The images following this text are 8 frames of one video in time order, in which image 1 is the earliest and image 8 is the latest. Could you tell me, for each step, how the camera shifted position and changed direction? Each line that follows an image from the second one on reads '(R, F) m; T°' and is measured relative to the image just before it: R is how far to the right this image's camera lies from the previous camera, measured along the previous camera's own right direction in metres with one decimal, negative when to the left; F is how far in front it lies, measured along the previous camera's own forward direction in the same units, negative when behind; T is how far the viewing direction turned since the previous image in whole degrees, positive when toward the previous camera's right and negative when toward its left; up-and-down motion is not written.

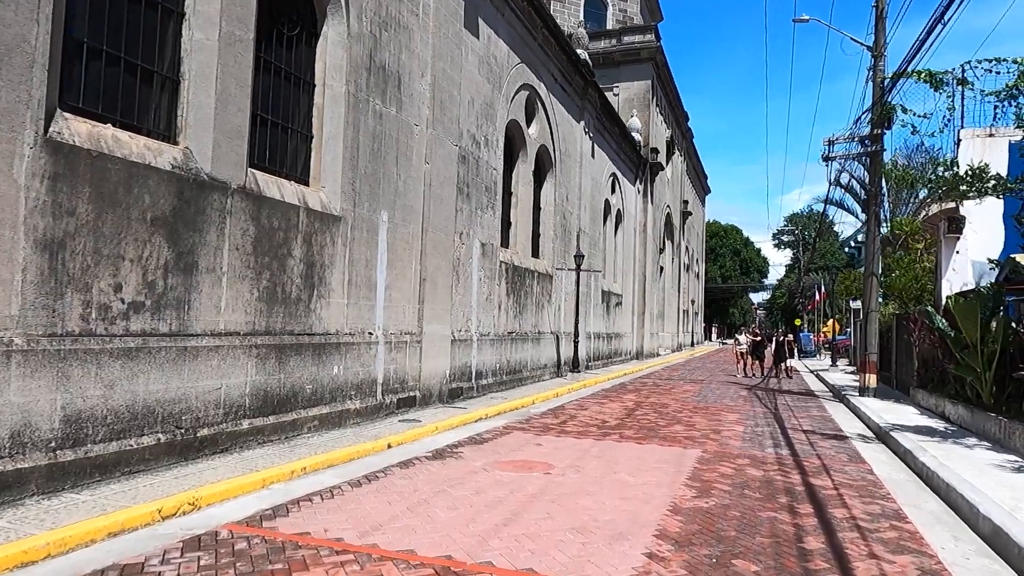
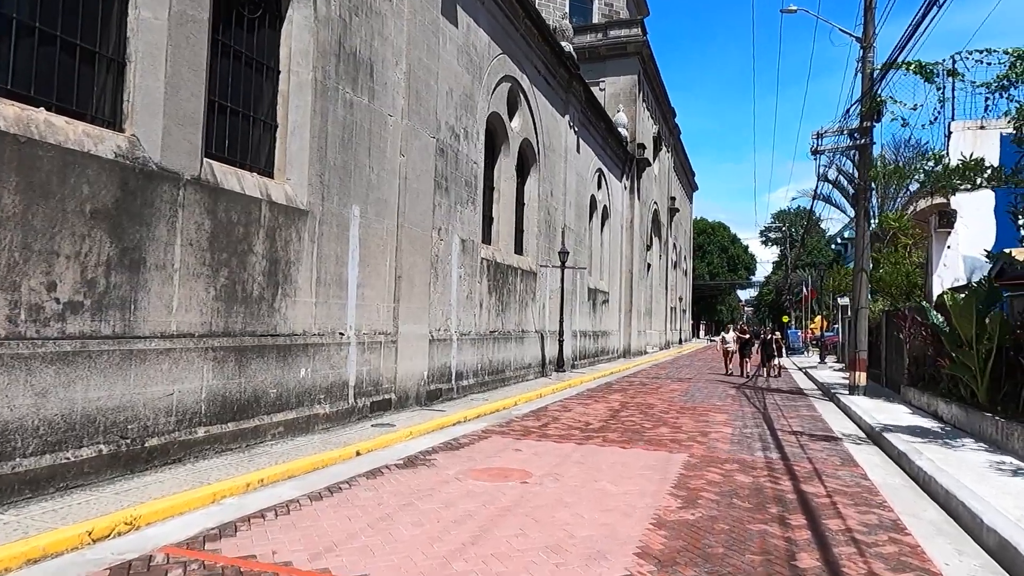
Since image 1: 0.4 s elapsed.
(+0.2, +0.5) m; +1°
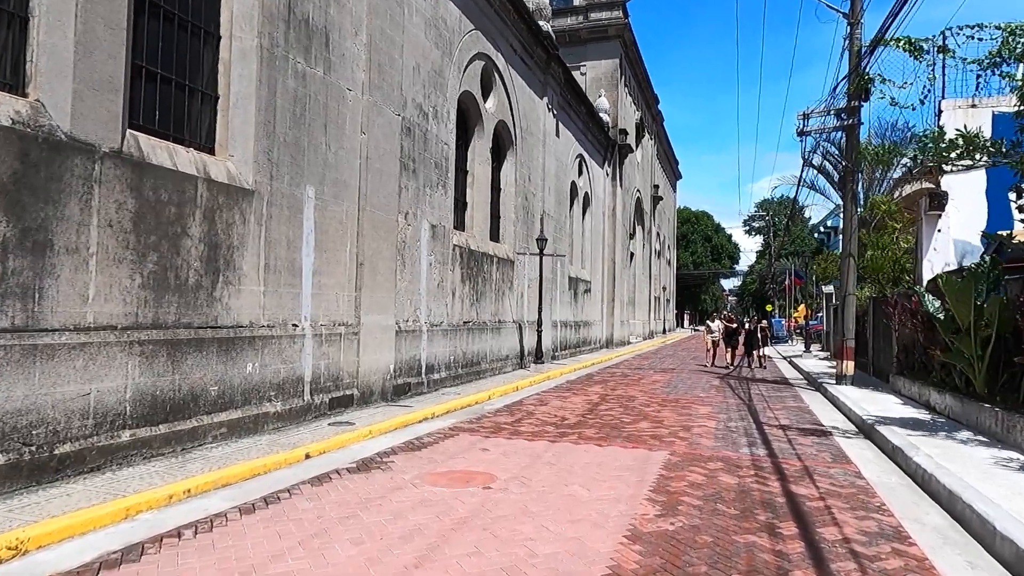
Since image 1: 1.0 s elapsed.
(+0.3, +0.7) m; +1°
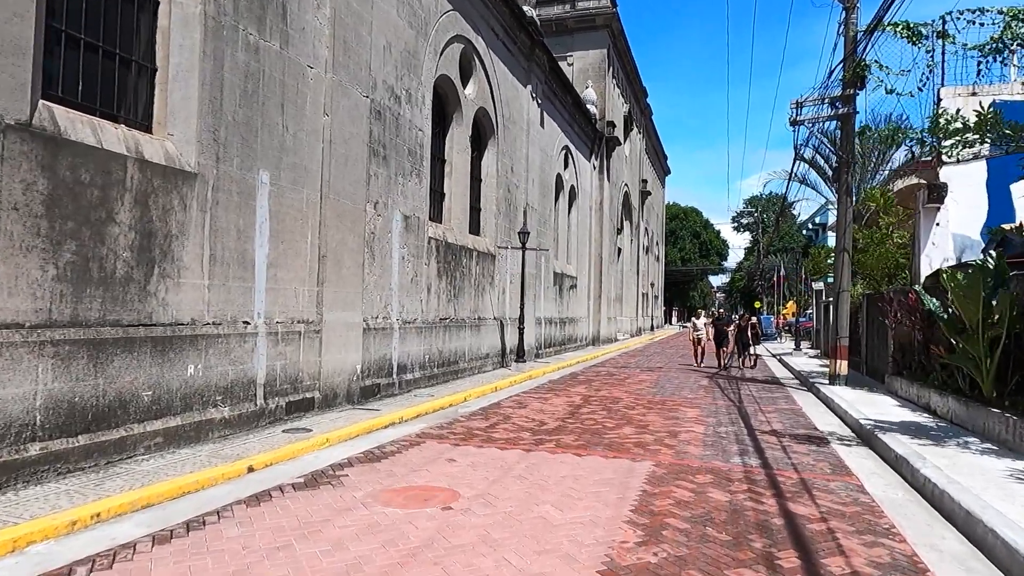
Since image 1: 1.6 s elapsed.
(+0.2, +0.8) m; +1°
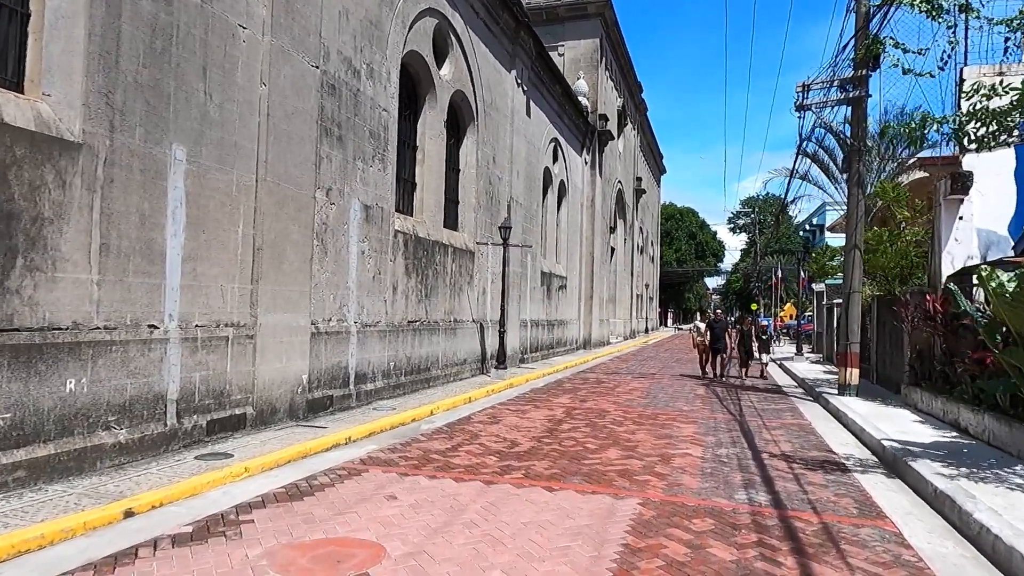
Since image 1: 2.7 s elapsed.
(+0.4, +1.4) m; 0°
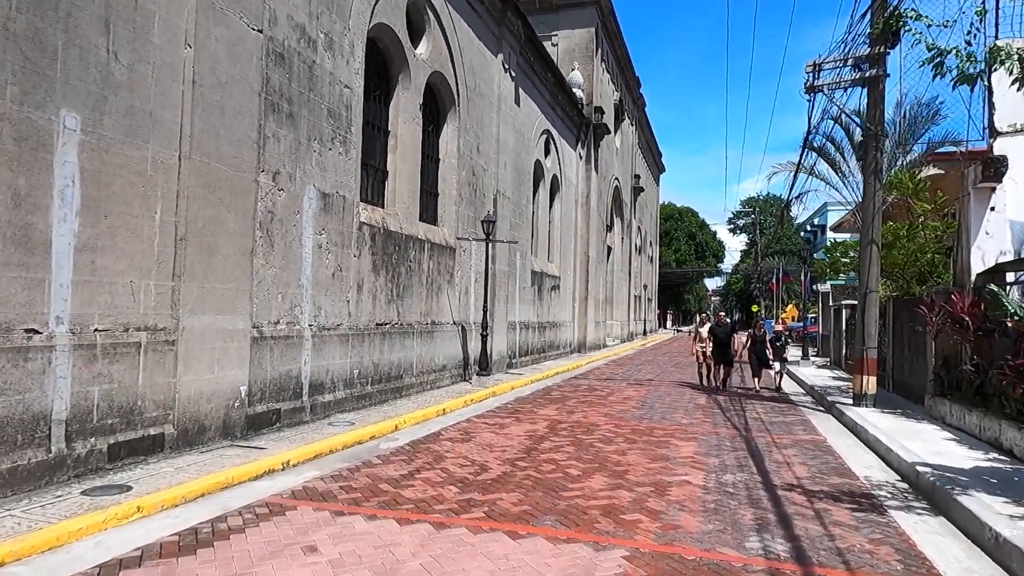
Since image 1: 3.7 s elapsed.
(+0.3, +1.3) m; 0°
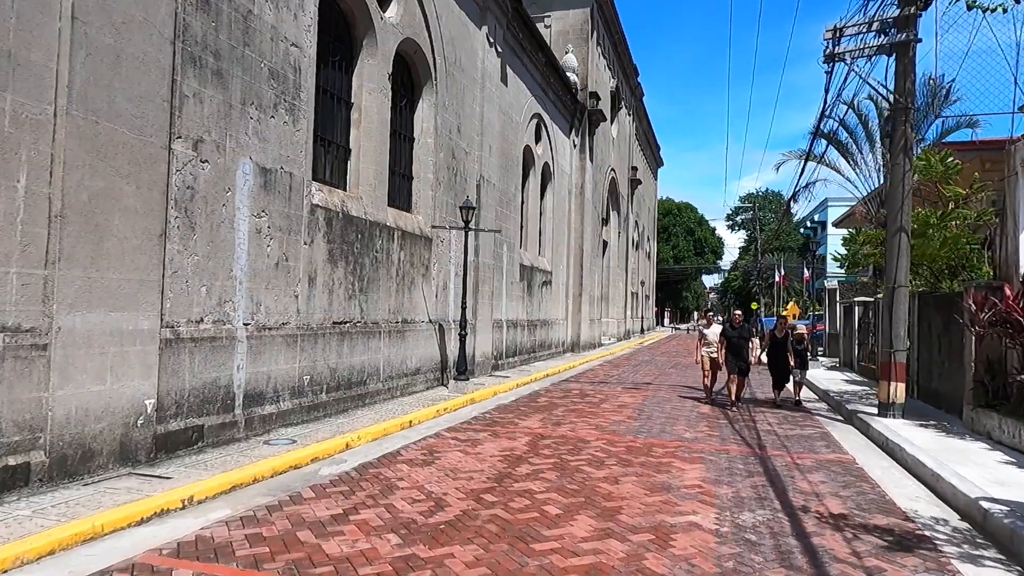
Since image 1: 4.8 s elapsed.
(+0.3, +1.5) m; 0°
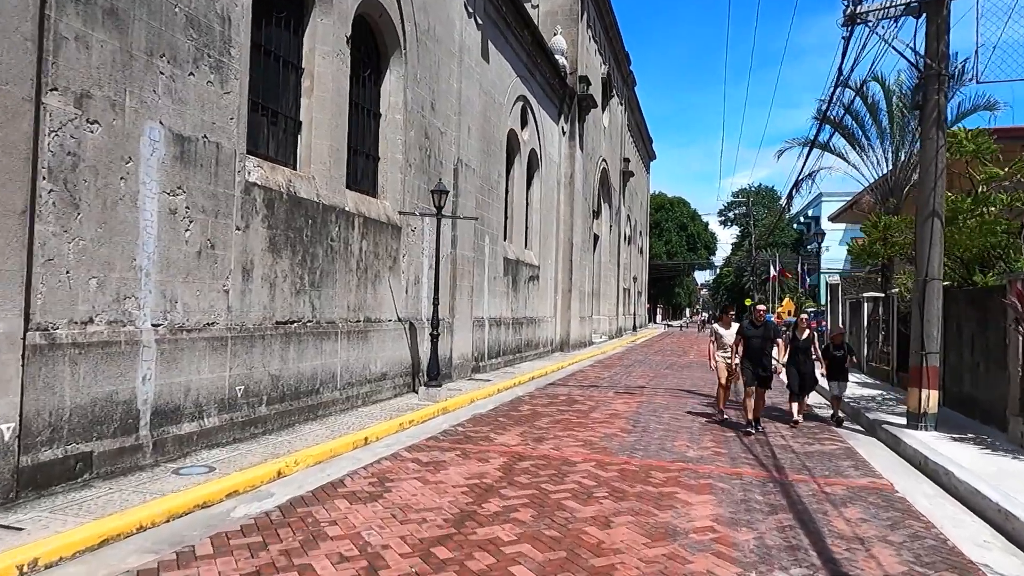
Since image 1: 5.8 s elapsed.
(+0.2, +1.5) m; +1°
